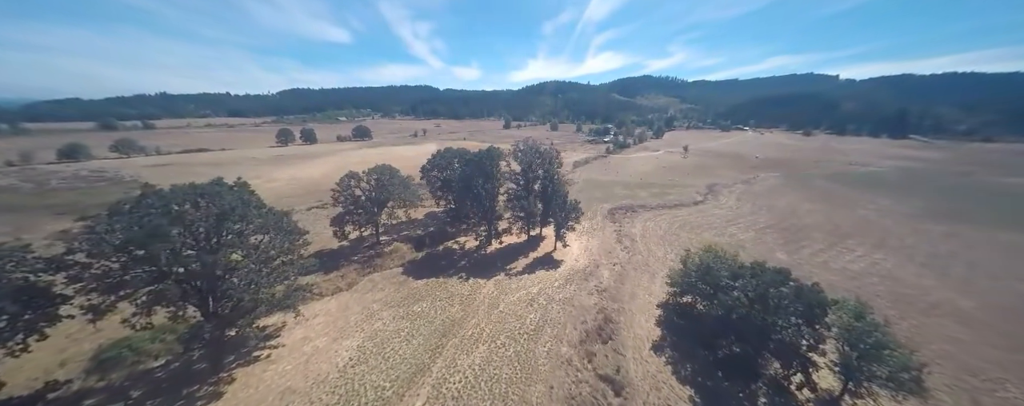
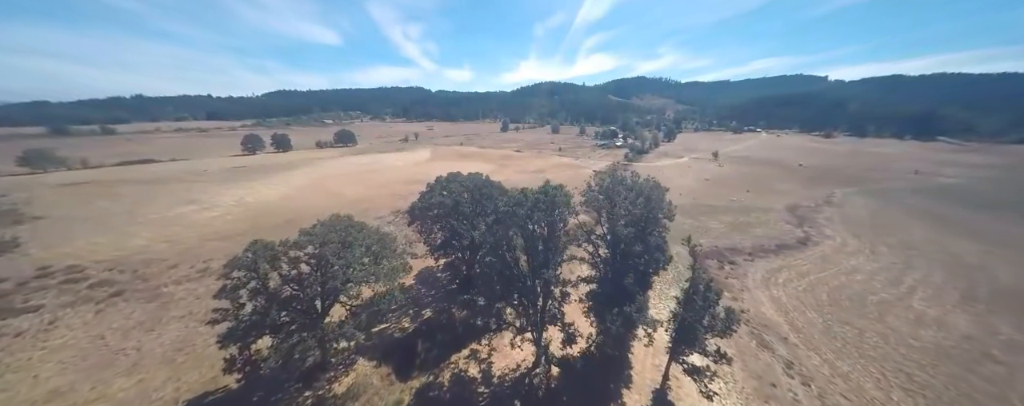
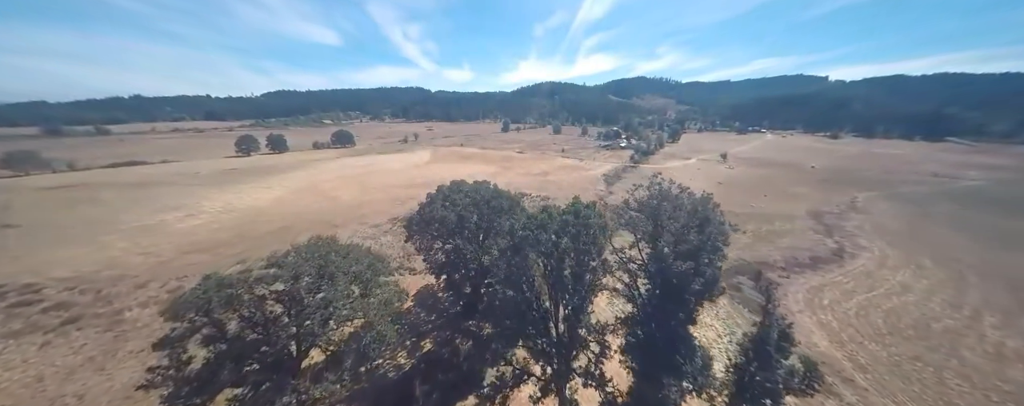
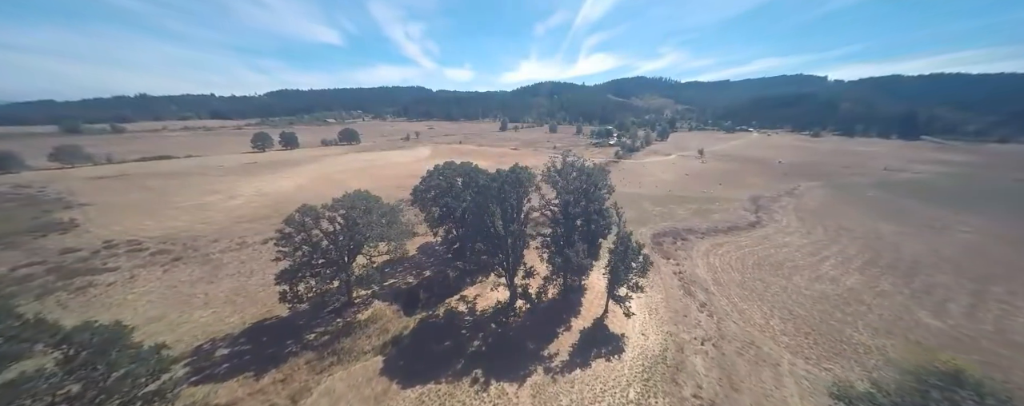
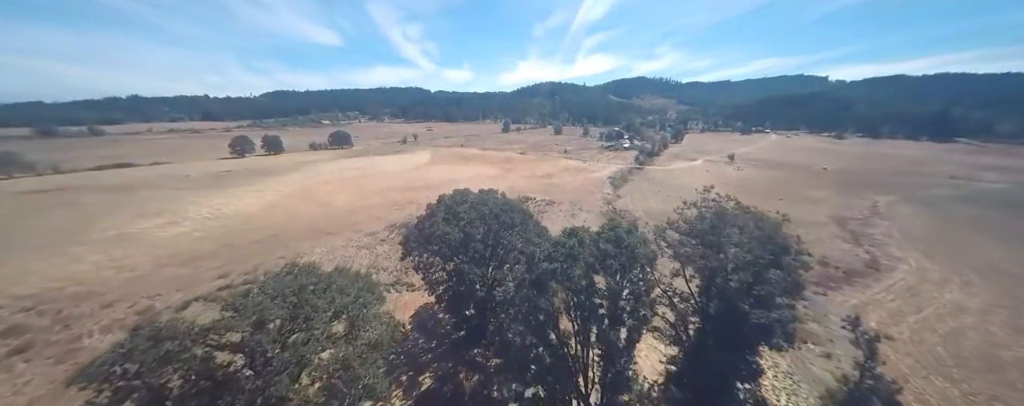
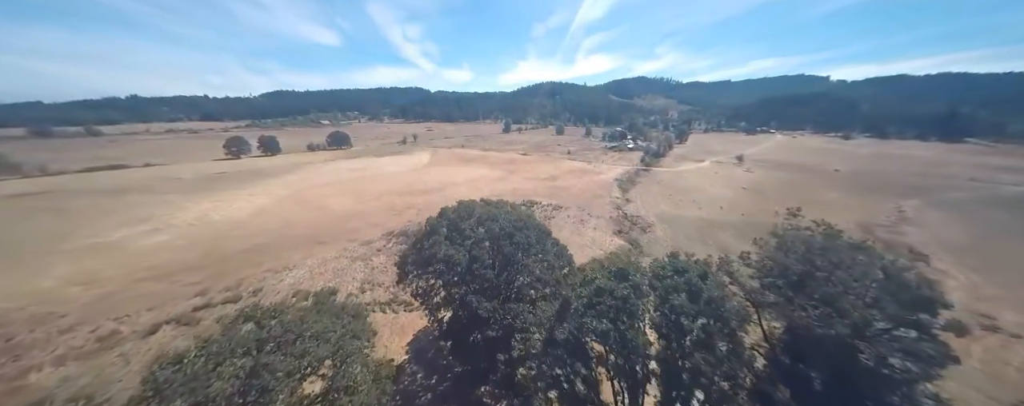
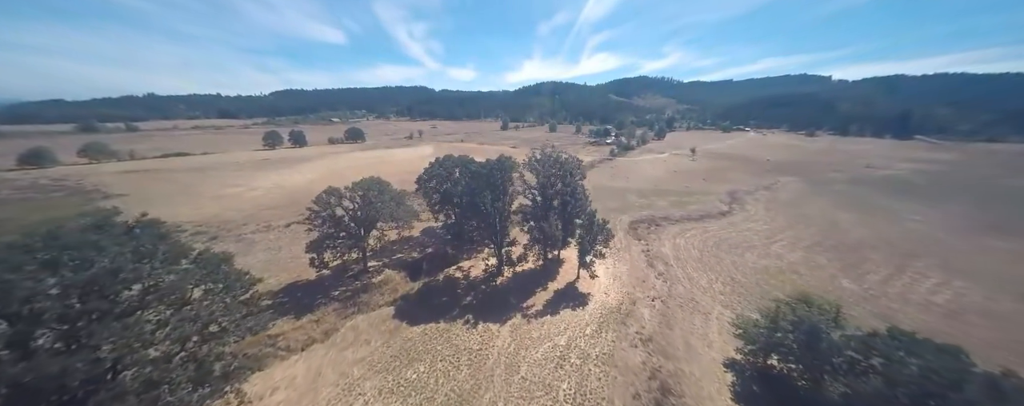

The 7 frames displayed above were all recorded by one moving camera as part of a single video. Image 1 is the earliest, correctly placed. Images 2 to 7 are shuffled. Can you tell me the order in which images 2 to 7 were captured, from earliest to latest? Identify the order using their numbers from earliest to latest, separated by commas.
7, 4, 2, 3, 5, 6
